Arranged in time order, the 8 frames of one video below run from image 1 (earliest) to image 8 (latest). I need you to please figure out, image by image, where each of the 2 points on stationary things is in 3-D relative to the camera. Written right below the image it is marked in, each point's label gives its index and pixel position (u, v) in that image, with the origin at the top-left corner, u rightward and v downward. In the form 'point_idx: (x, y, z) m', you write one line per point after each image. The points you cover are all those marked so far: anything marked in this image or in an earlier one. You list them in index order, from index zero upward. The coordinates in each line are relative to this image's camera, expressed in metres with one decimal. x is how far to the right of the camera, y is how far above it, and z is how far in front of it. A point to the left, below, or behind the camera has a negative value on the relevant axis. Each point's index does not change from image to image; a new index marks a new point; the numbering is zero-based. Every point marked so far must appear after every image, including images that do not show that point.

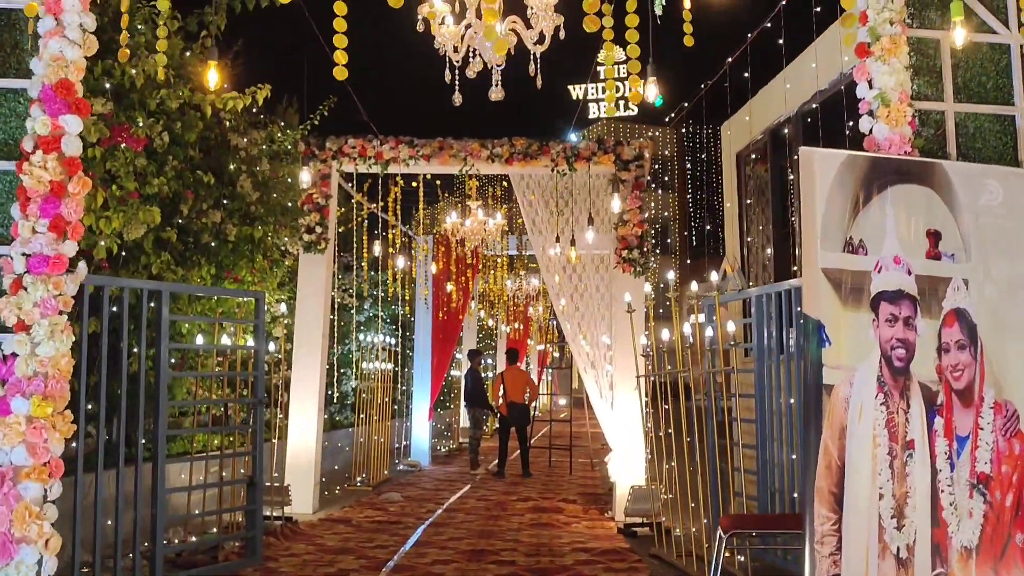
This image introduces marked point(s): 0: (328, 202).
0: (-1.6, +0.7, +8.0) m
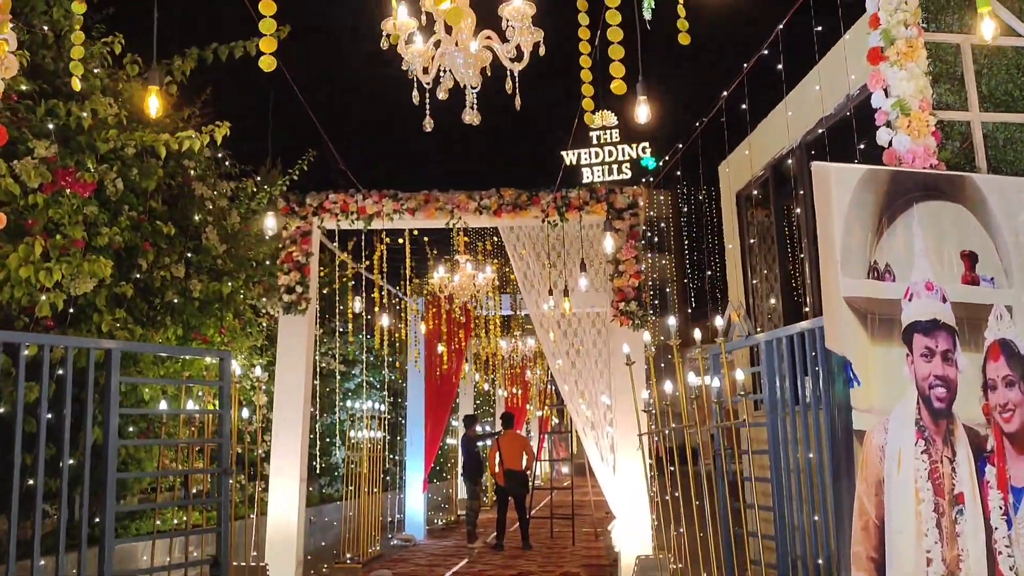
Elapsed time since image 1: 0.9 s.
0: (-1.7, +0.2, +7.6) m
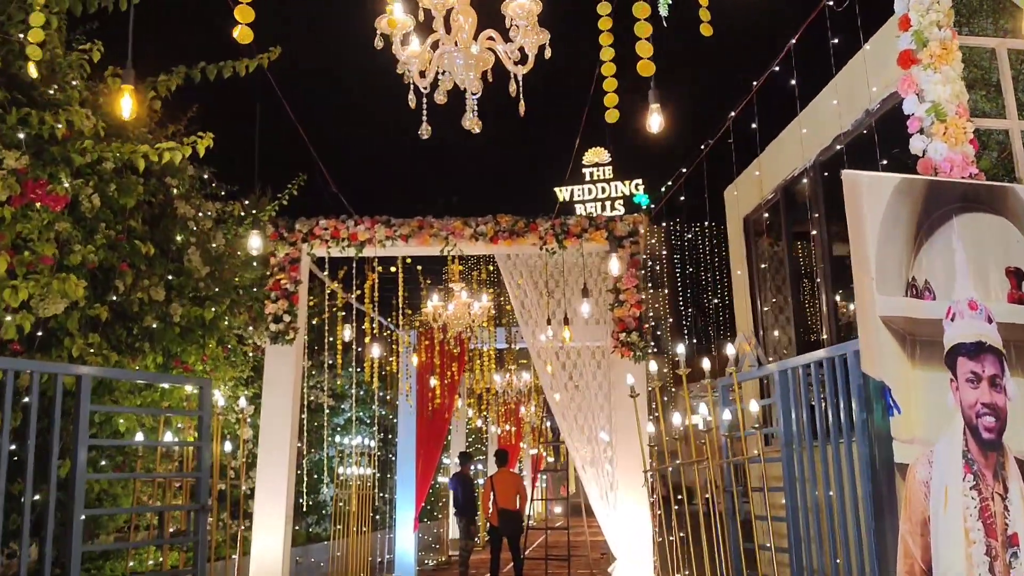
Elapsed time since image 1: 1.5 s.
0: (-1.7, 0.0, +7.3) m
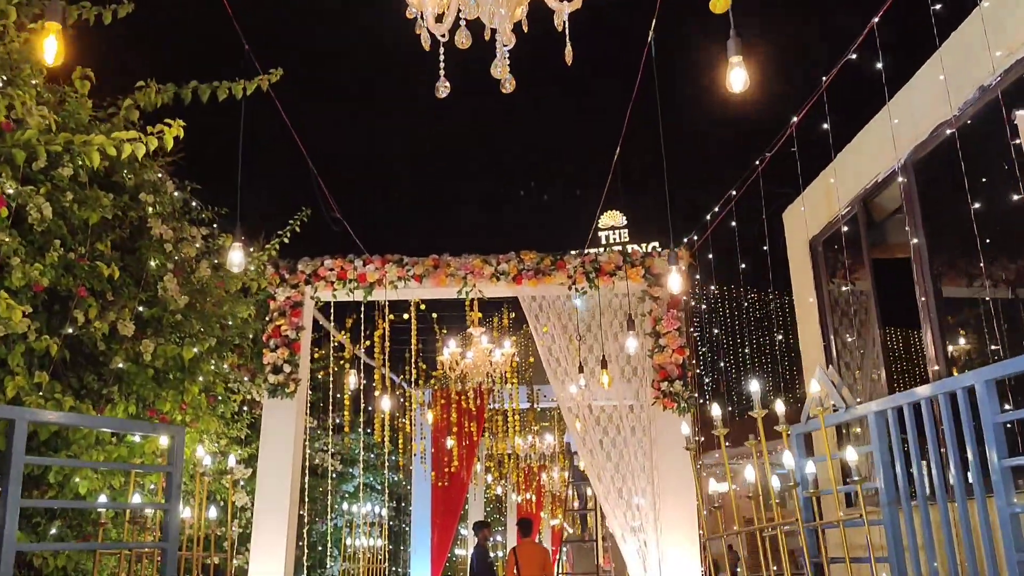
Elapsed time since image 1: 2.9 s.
0: (-1.5, -0.3, +6.6) m
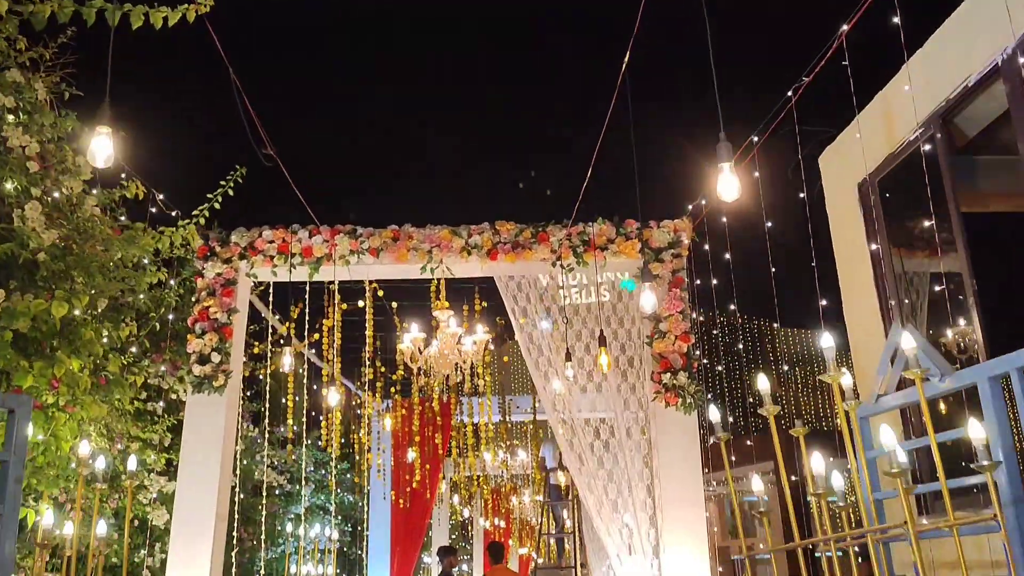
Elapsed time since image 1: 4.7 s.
0: (-1.7, -0.2, +5.5) m
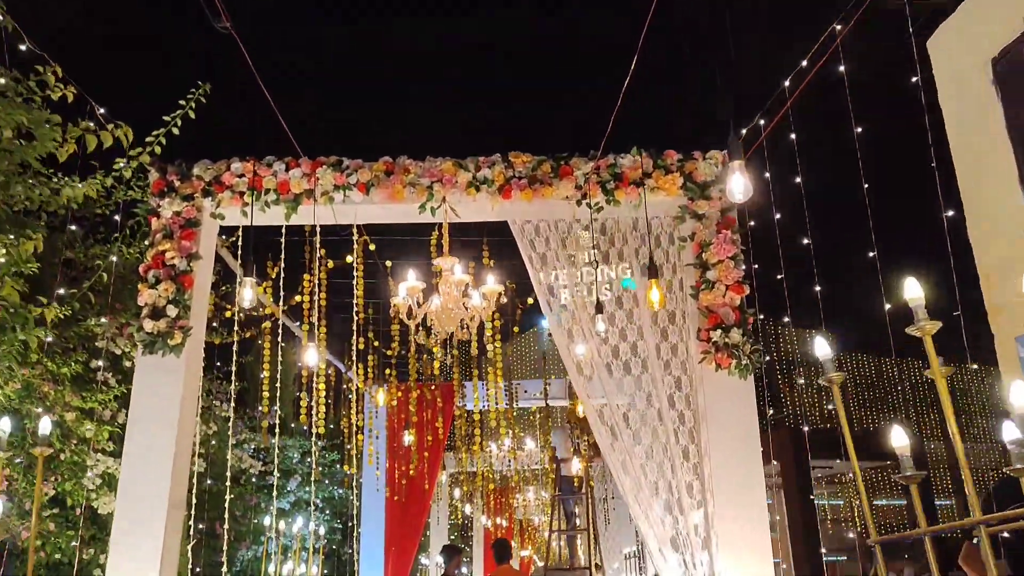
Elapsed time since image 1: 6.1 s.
0: (-1.6, +0.1, +4.6) m
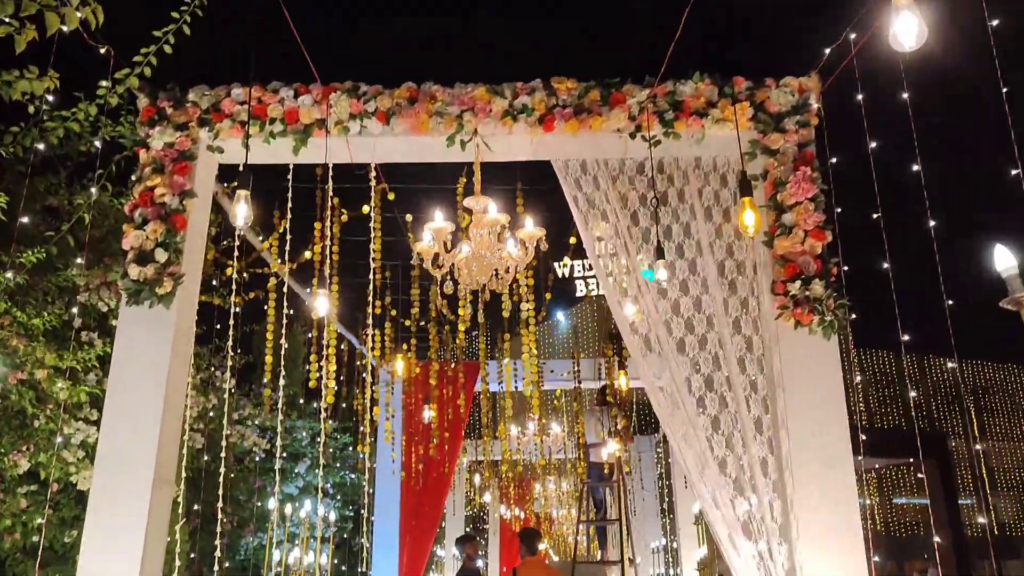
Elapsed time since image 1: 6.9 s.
0: (-1.4, +0.4, +4.0) m
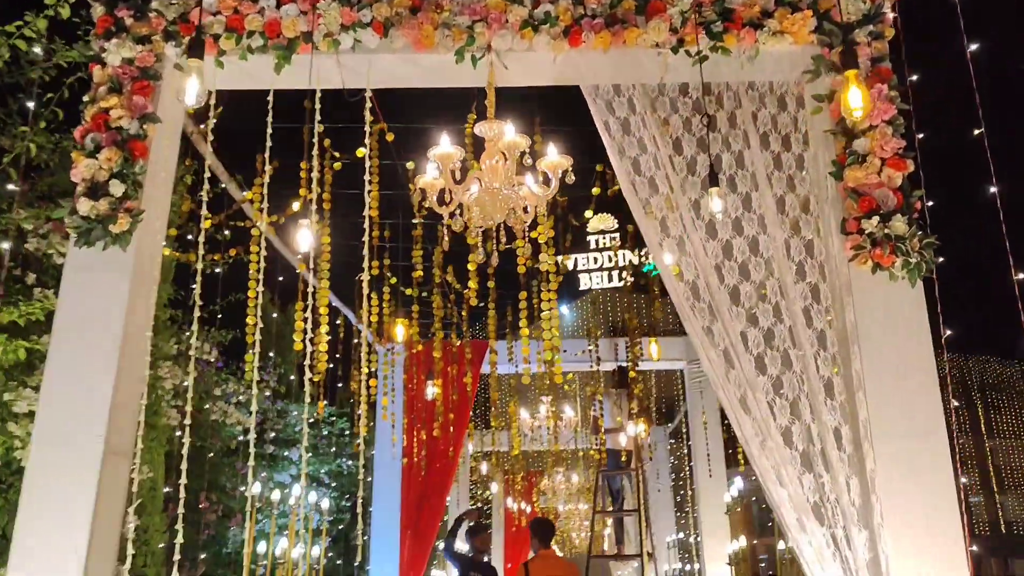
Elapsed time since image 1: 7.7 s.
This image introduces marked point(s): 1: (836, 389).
0: (-1.3, +0.6, +3.4) m
1: (+1.1, -0.3, +3.1) m
